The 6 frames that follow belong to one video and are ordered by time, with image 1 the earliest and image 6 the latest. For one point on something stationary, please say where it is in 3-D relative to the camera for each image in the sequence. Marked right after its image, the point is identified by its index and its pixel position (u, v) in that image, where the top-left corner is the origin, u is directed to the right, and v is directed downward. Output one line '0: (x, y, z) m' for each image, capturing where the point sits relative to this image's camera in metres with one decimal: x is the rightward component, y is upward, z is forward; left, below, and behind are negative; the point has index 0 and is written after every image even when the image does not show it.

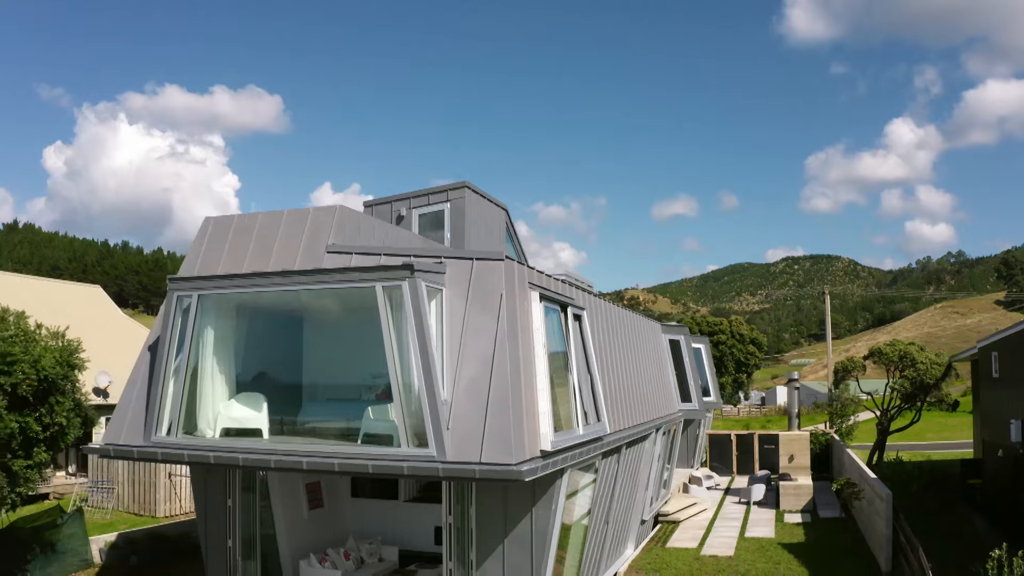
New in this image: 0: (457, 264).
0: (-0.5, +0.3, +8.2) m
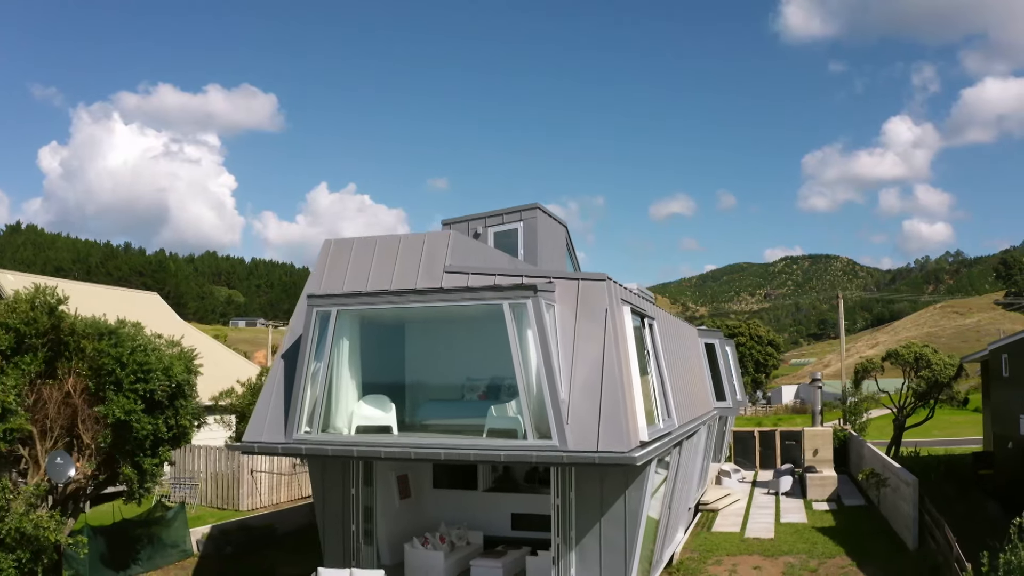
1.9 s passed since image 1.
0: (+0.7, +0.1, +9.6) m
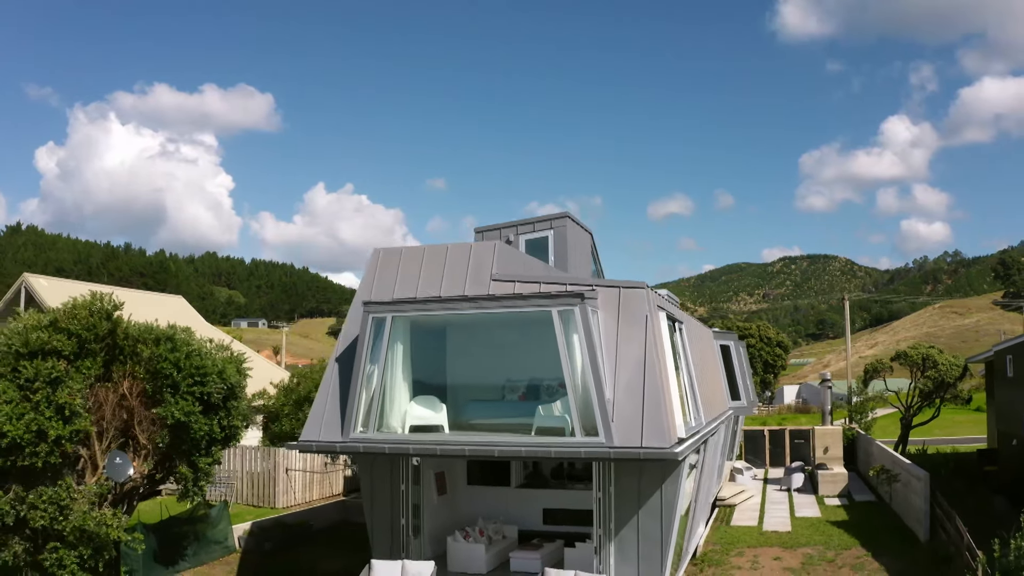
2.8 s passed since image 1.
0: (+1.3, 0.0, +10.3) m
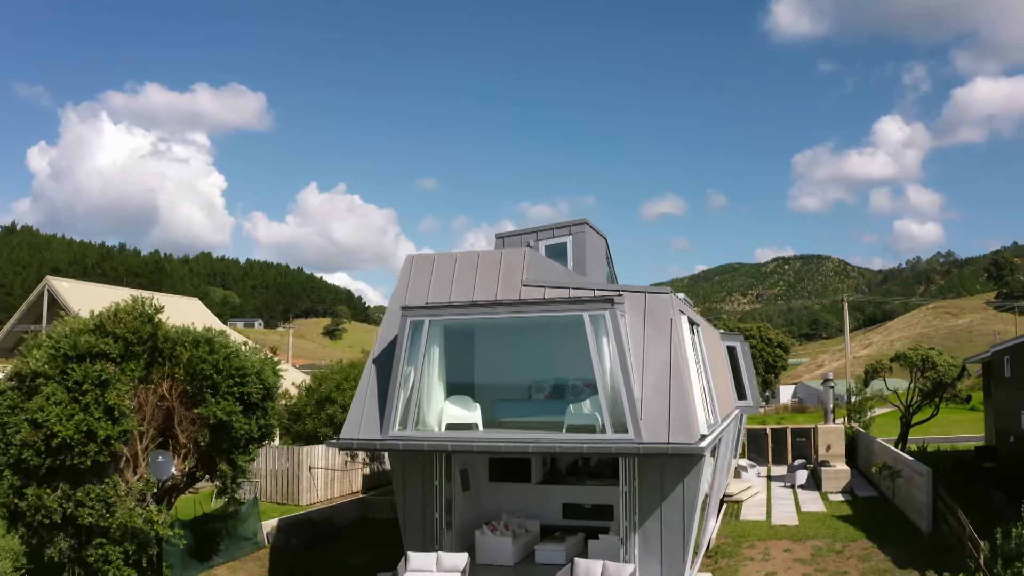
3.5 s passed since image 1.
0: (+1.8, -0.1, +10.9) m
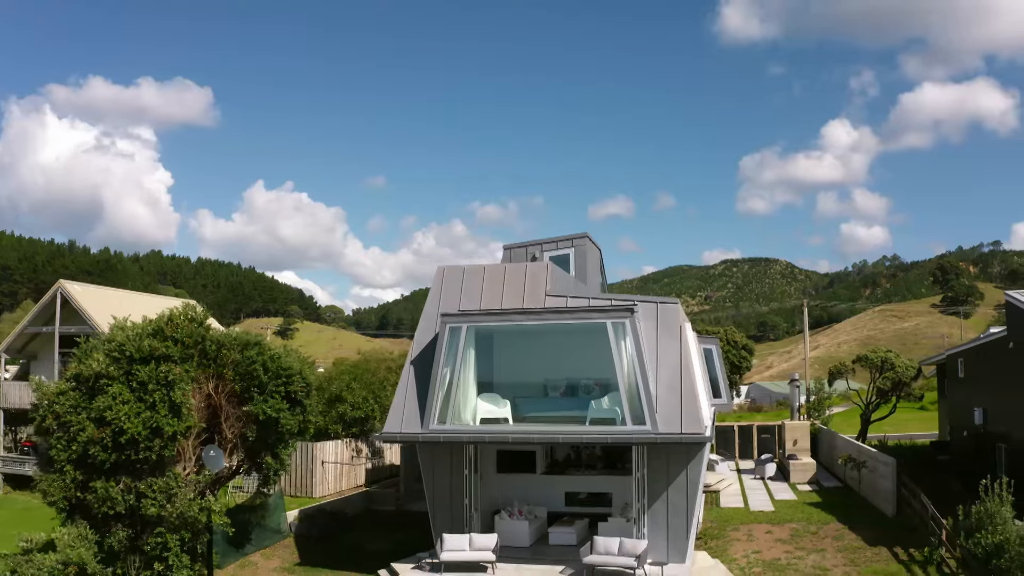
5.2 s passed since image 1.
0: (+2.2, -0.3, +12.3) m
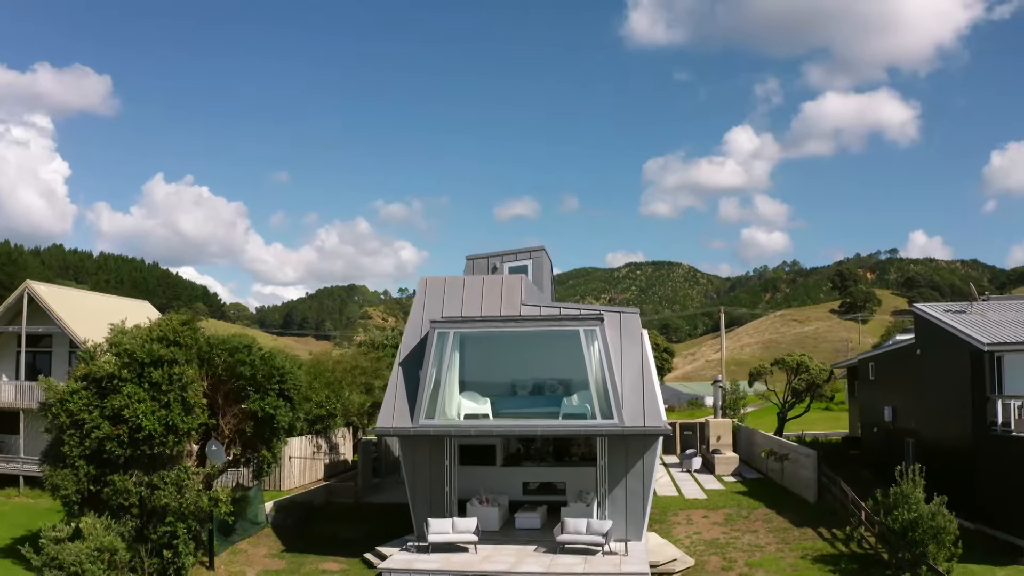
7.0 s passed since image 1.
0: (+1.9, -0.5, +14.1) m
